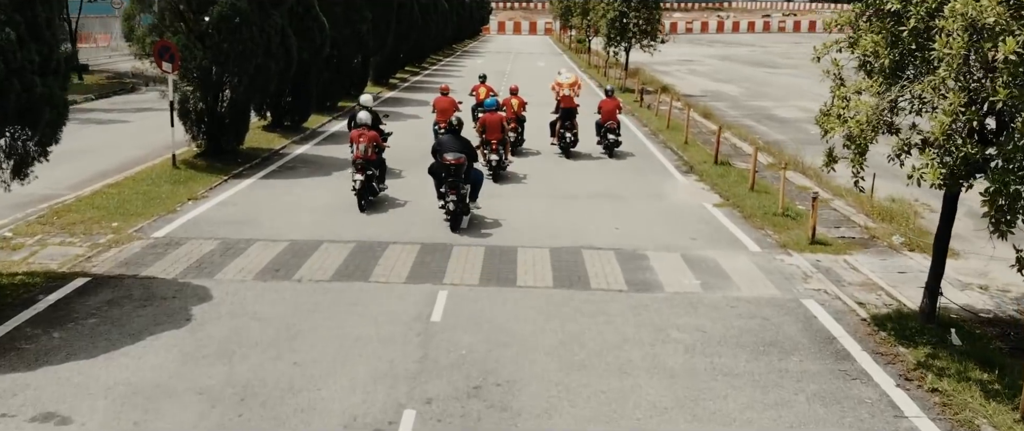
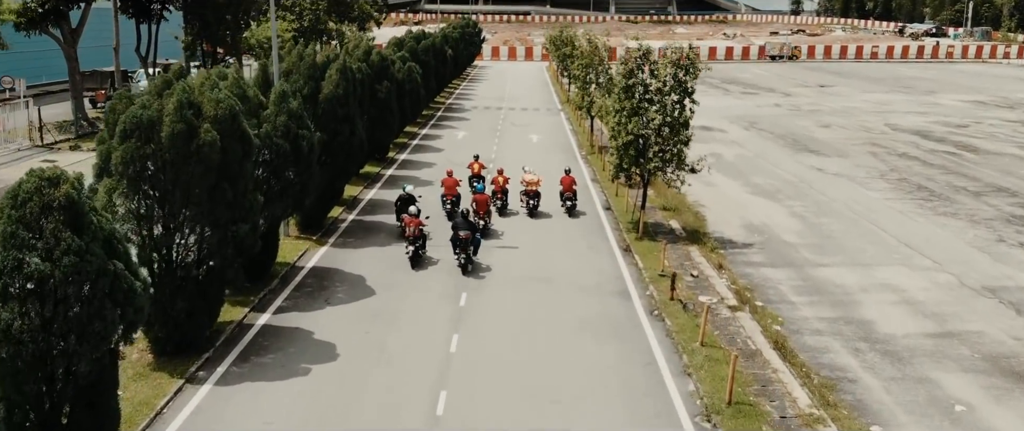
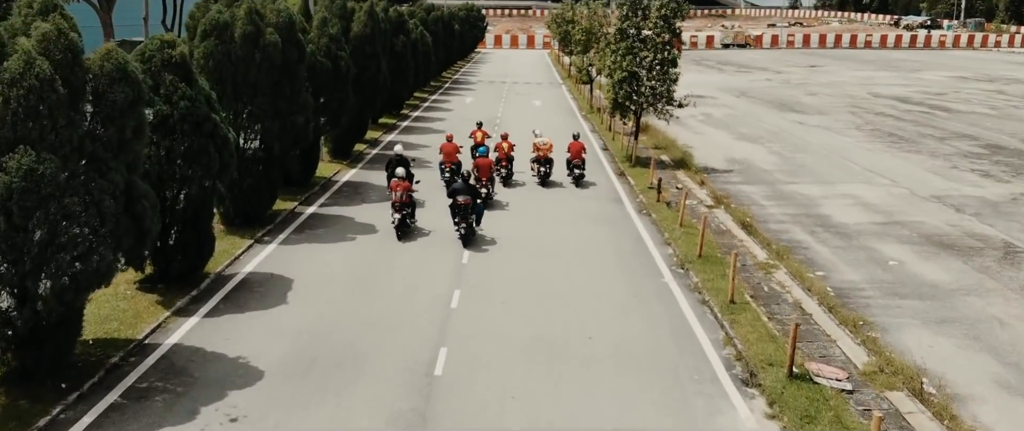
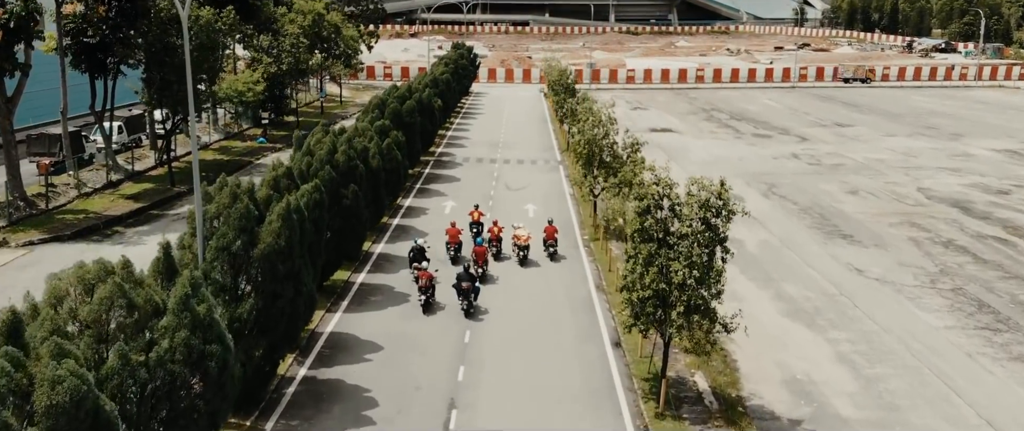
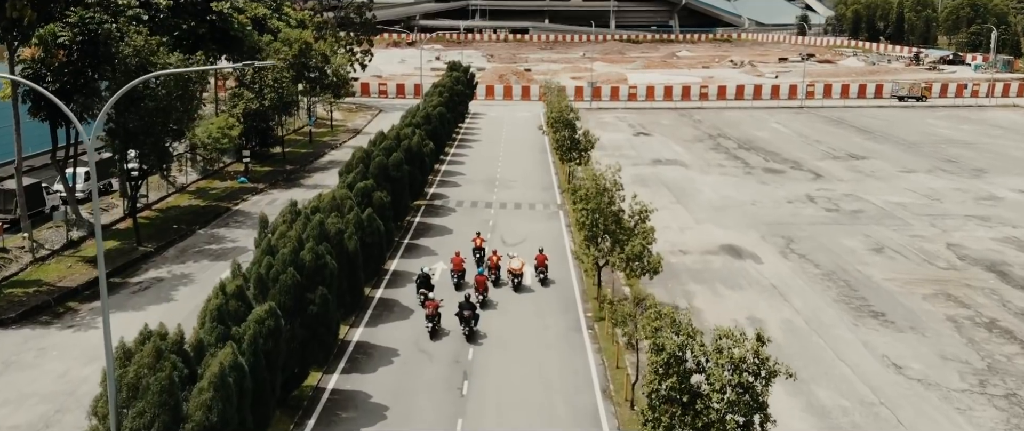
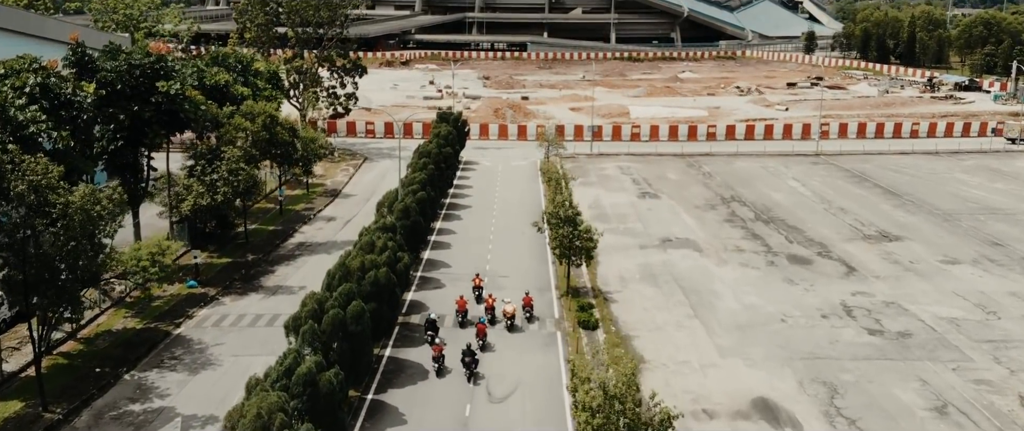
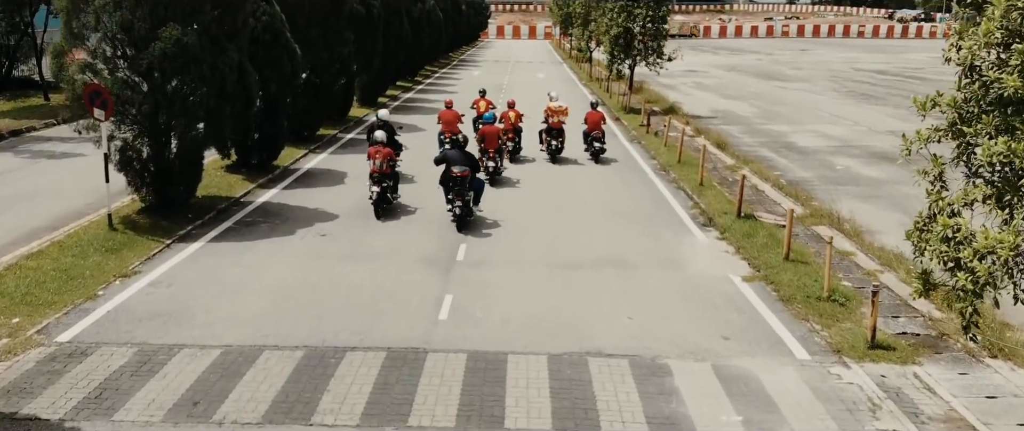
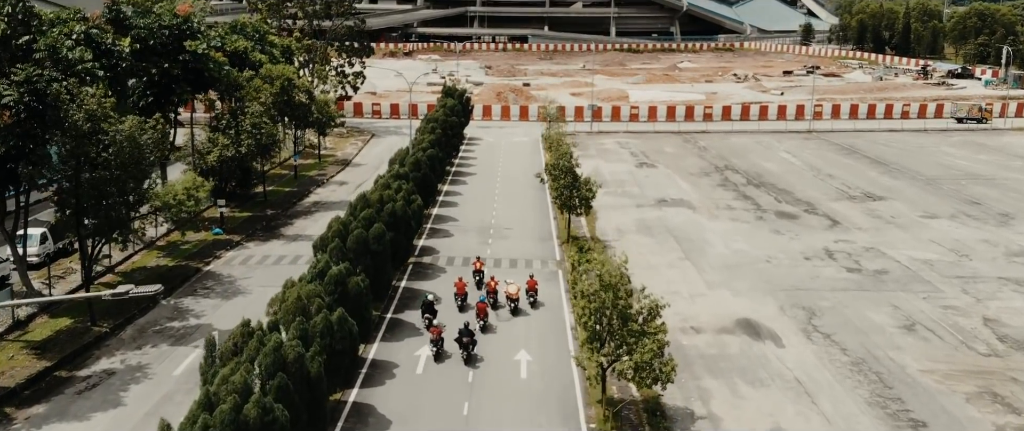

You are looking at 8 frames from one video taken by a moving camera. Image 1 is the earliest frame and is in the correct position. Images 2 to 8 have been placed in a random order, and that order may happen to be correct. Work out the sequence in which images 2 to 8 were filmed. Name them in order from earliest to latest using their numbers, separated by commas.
7, 3, 2, 4, 5, 8, 6
